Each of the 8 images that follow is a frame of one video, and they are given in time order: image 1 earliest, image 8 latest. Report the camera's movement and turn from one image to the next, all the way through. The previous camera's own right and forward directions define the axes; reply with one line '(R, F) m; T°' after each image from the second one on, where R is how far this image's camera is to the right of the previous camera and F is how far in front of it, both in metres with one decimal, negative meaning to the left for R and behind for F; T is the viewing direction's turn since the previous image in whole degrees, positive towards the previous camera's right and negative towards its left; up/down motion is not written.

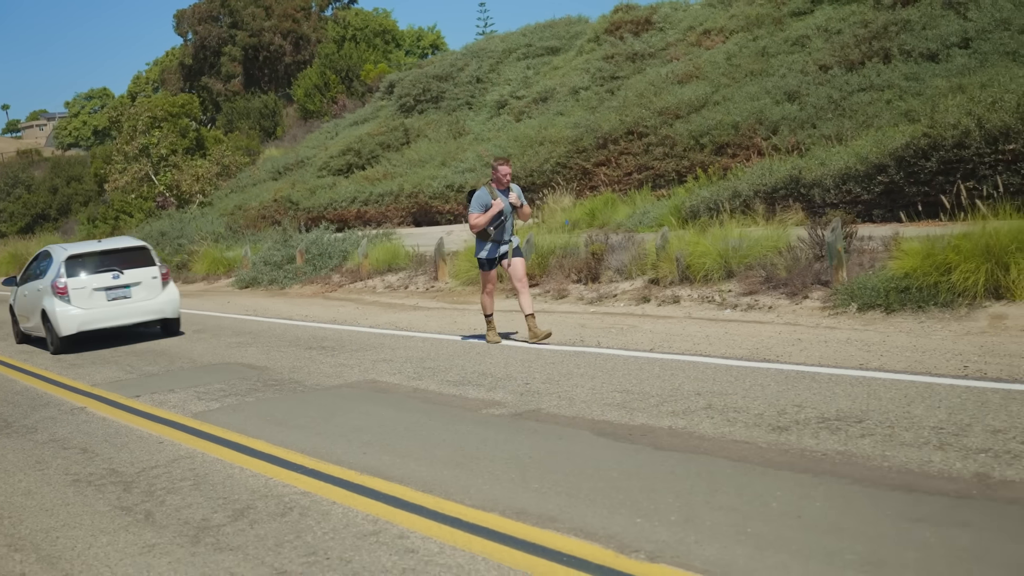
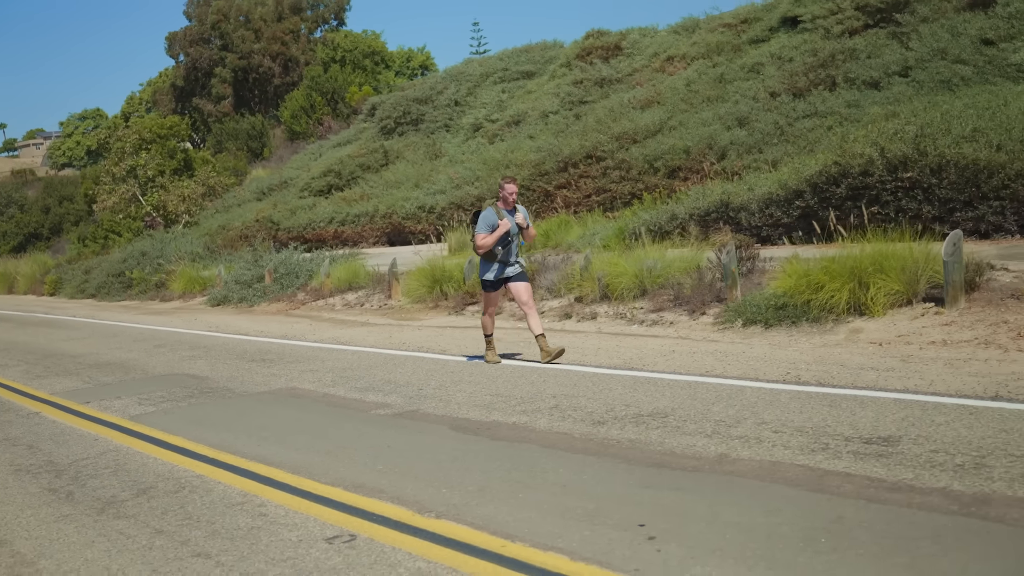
(+0.7, -1.1) m; 0°
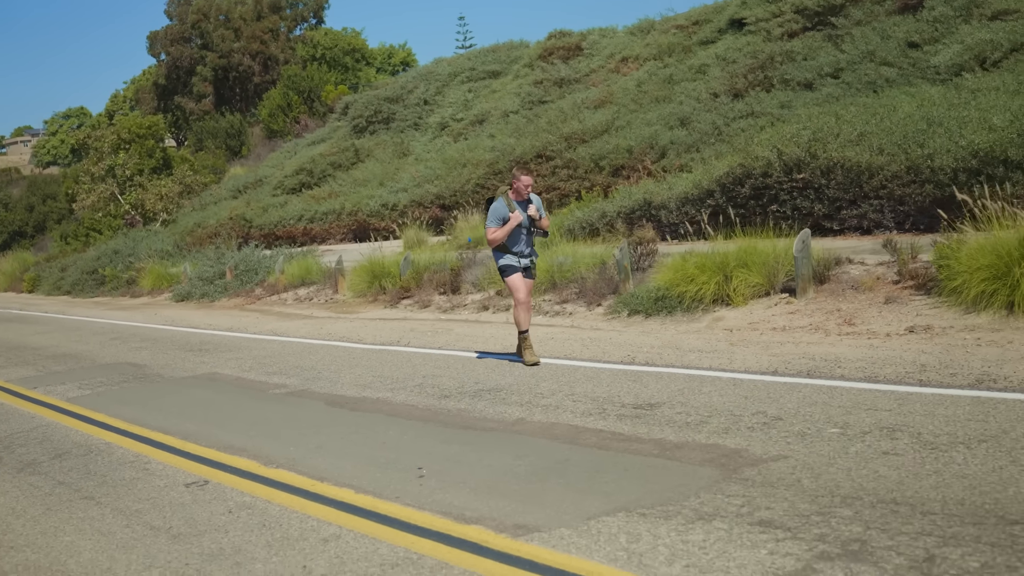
(+0.8, -1.3) m; 0°
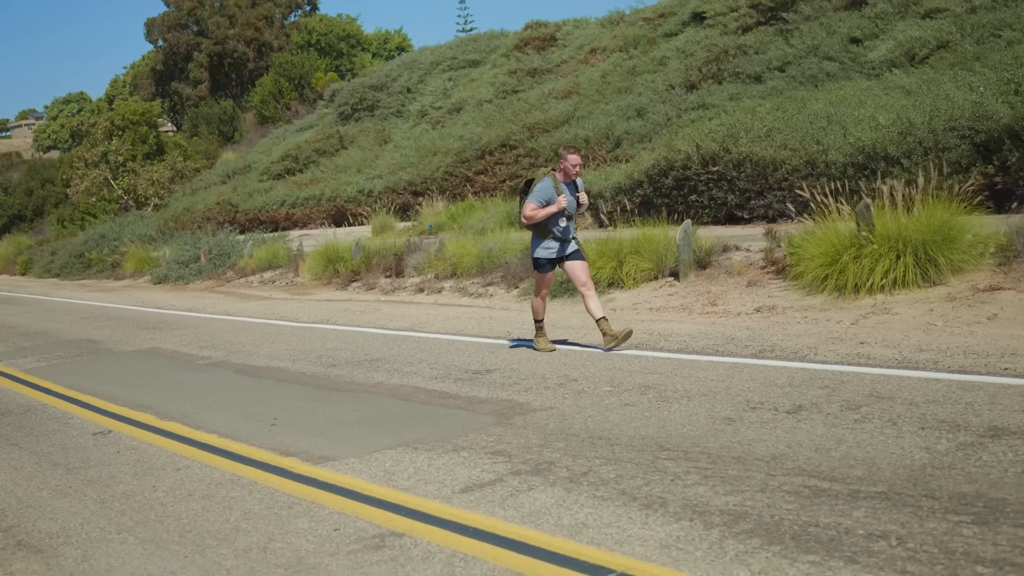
(+1.0, -1.3) m; 0°
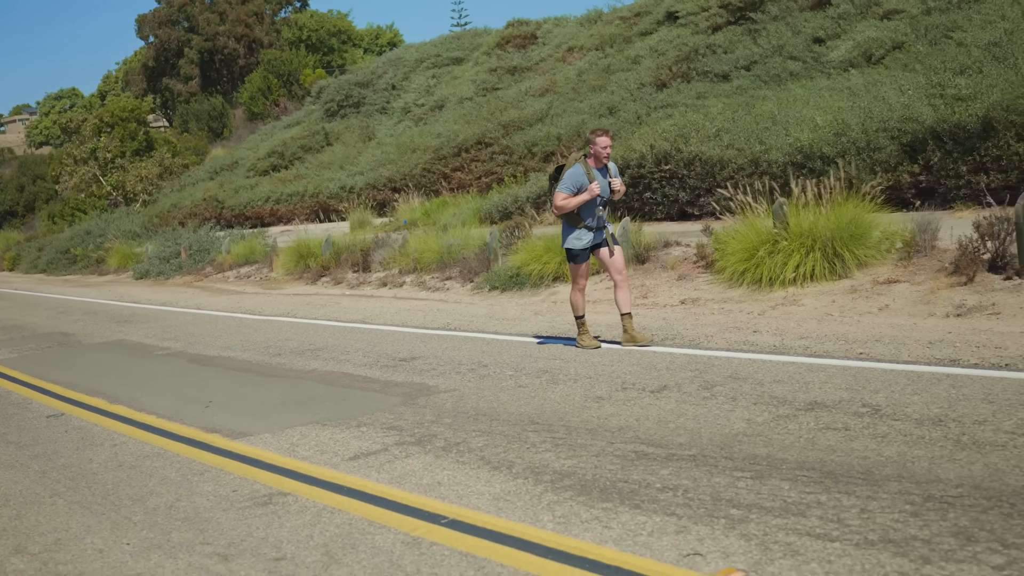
(+0.5, -0.7) m; 0°
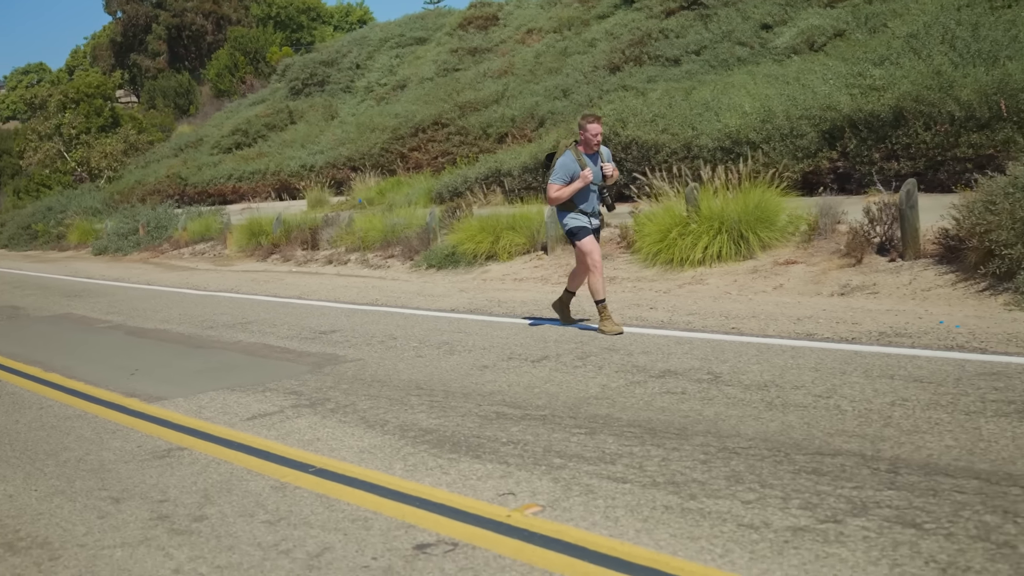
(+0.5, -0.6) m; +1°
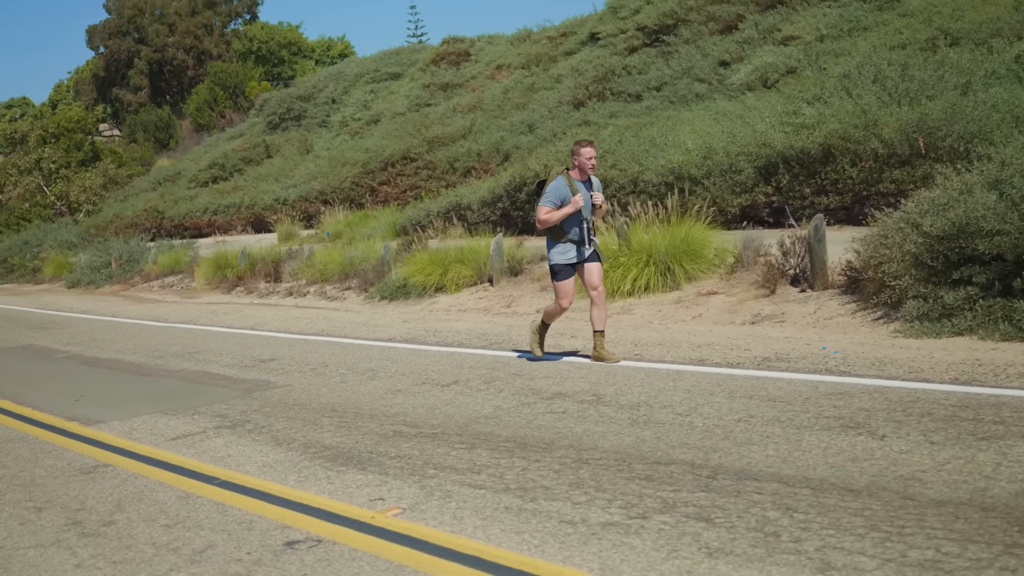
(+0.5, -0.6) m; +1°
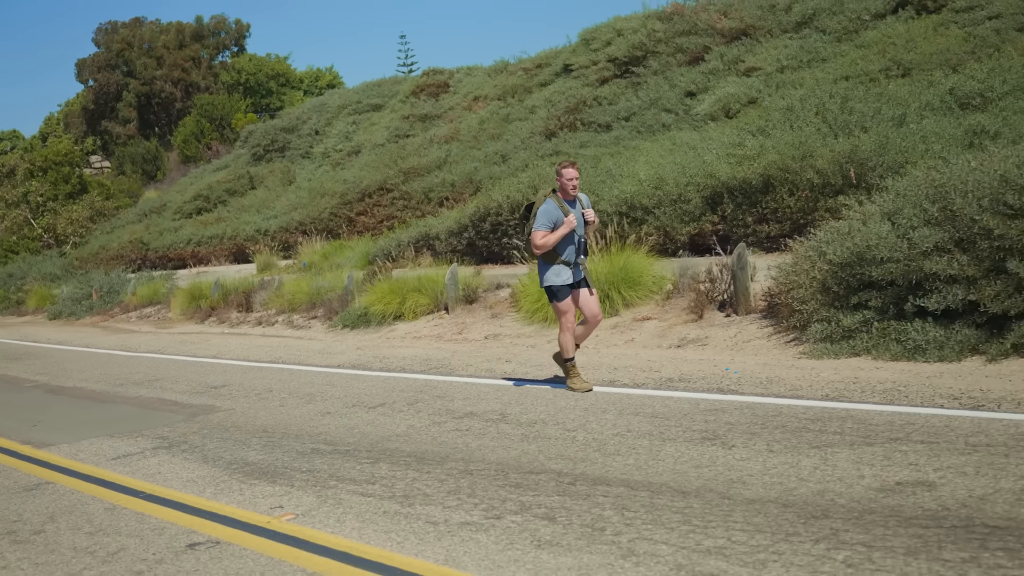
(+0.5, -0.6) m; 0°
